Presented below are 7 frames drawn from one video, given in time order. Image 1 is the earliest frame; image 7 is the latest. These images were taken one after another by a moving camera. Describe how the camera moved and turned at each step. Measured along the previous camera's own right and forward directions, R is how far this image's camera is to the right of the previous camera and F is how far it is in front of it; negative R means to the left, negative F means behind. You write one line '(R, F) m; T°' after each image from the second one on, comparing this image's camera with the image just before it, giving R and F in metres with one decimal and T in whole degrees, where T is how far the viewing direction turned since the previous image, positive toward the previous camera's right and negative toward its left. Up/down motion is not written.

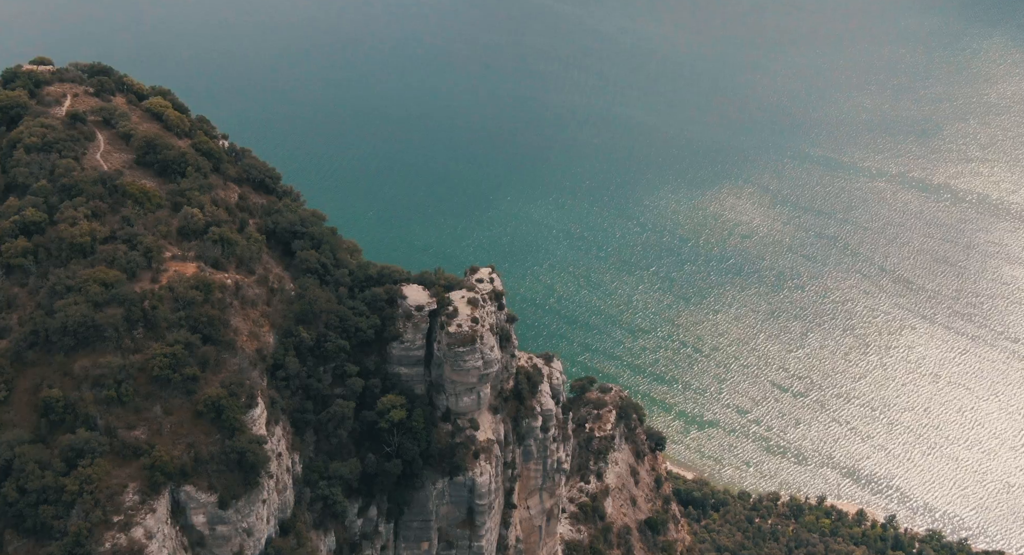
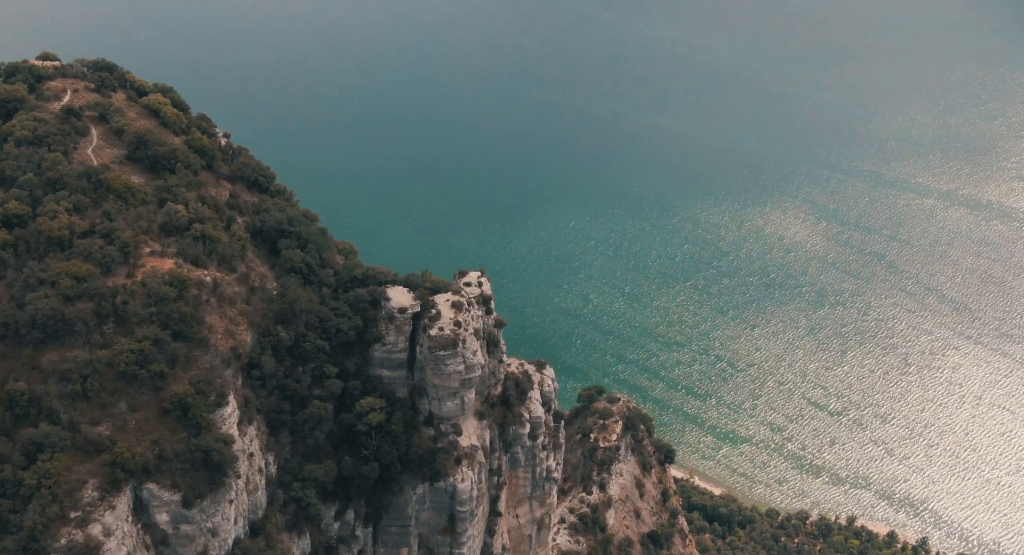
(+2.5, +0.9) m; -2°
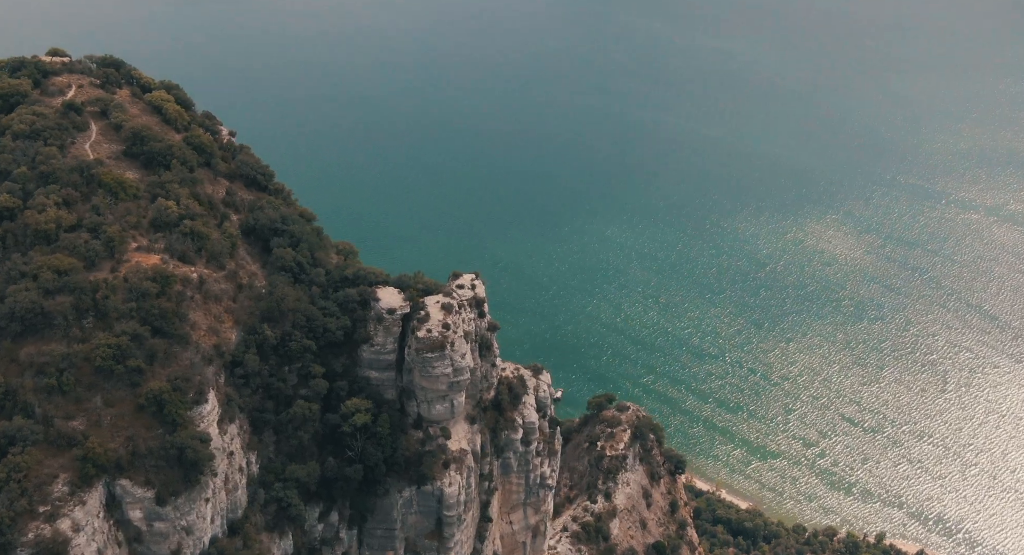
(+2.1, +0.8) m; -2°
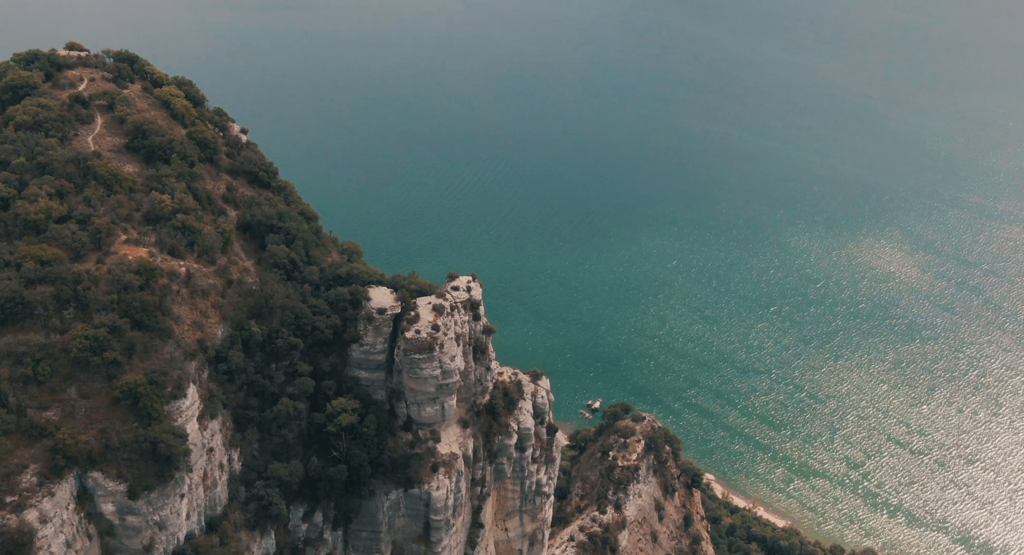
(+2.5, +0.9) m; -2°
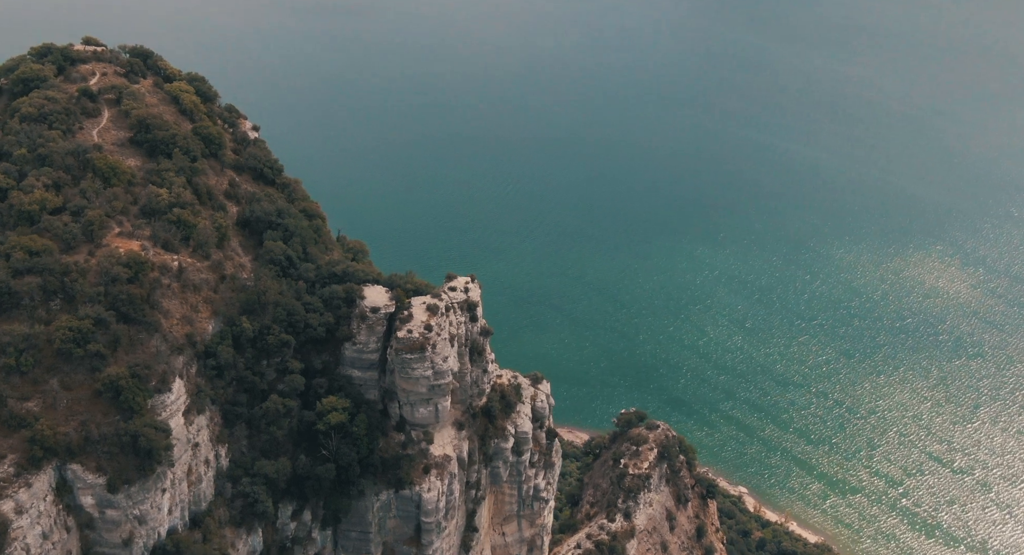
(+2.1, +0.8) m; -2°
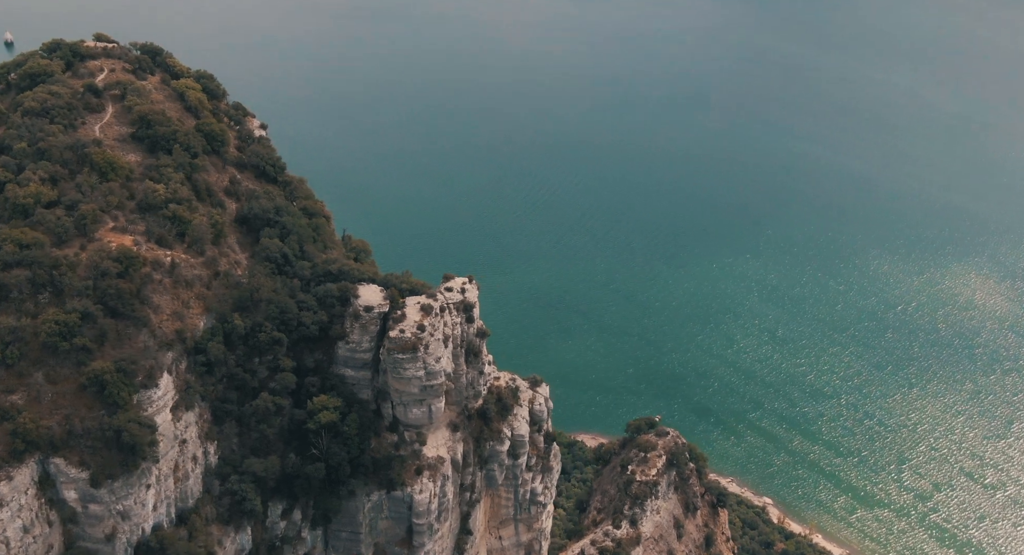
(+1.6, +0.6) m; -1°
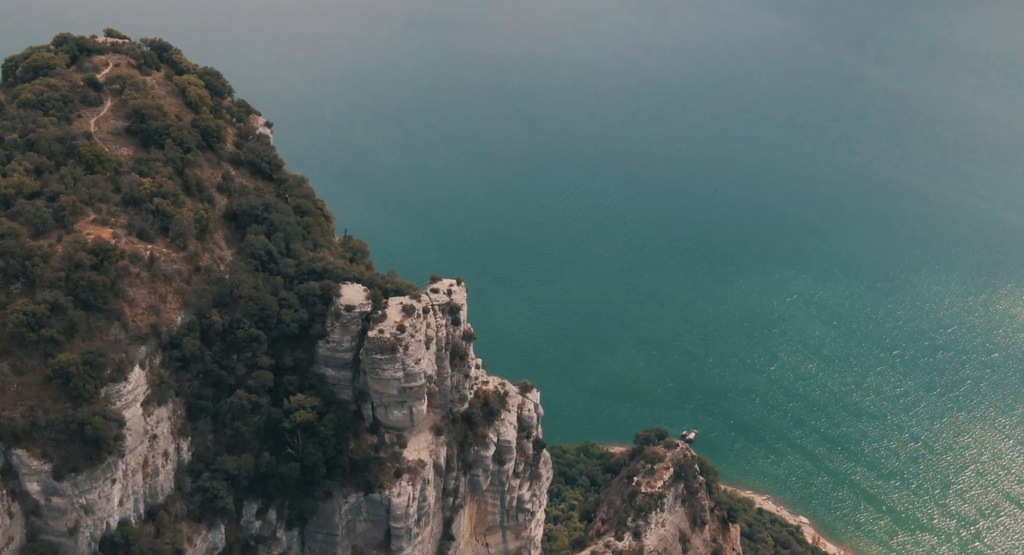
(+2.8, +1.0) m; -2°
